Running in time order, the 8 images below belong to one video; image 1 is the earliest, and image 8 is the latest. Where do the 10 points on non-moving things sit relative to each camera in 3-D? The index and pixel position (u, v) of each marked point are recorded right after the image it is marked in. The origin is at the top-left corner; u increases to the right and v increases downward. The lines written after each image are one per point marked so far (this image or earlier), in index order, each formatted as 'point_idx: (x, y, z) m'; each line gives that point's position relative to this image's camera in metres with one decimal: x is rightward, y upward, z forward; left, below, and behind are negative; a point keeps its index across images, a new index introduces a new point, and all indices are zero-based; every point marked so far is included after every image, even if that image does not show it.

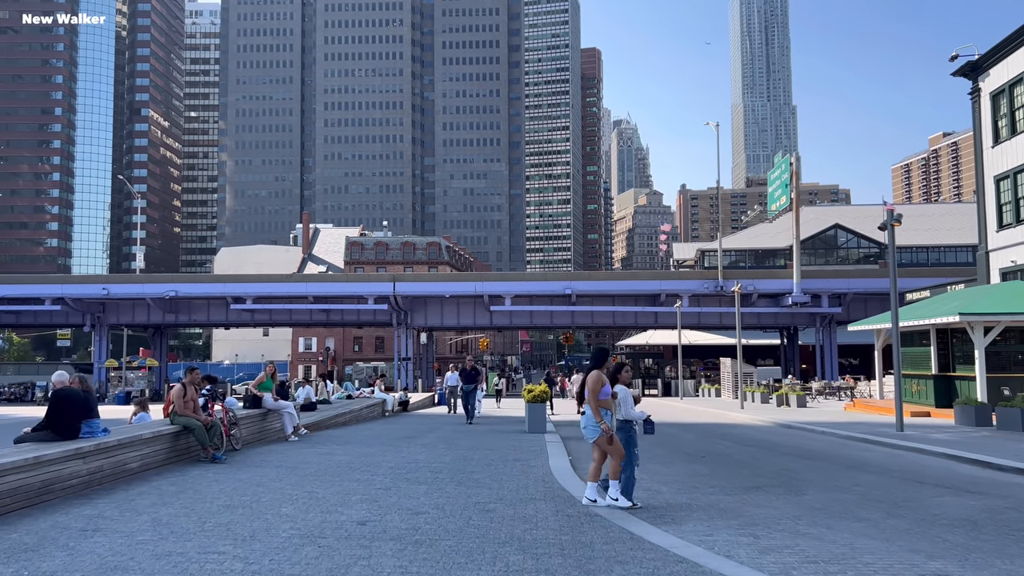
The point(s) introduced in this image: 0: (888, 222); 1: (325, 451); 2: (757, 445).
0: (+9.0, +1.6, +19.1) m
1: (-2.9, -2.5, +12.3) m
2: (+4.6, -2.9, +15.1) m
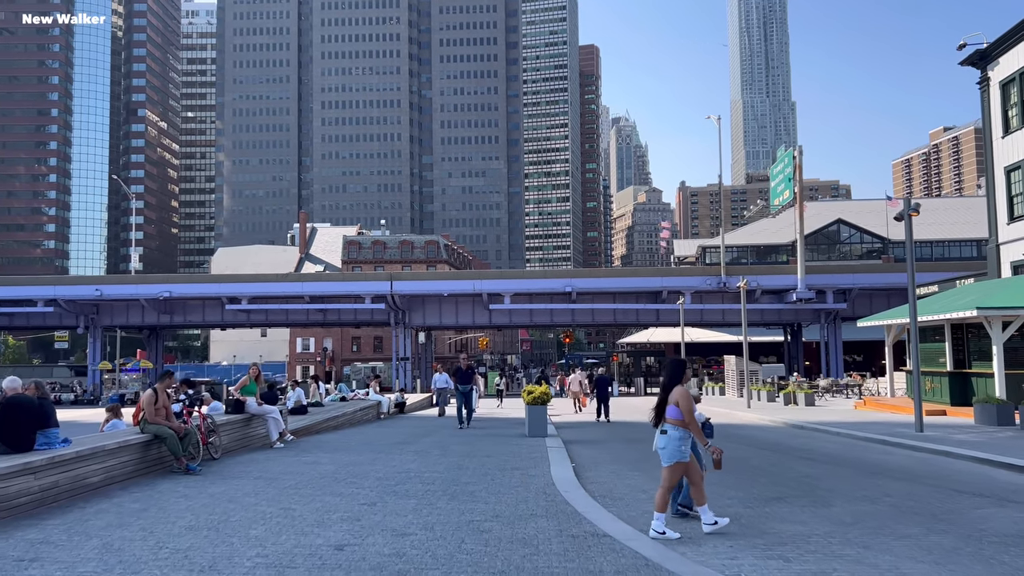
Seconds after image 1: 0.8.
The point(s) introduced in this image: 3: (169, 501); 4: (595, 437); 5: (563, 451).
0: (+9.0, +1.7, +18.3) m
1: (-2.9, -2.5, +11.5) m
2: (+4.6, -2.8, +14.3) m
3: (-3.5, -2.1, +8.0) m
4: (+1.7, -3.1, +16.8) m
5: (+0.8, -2.6, +12.6) m
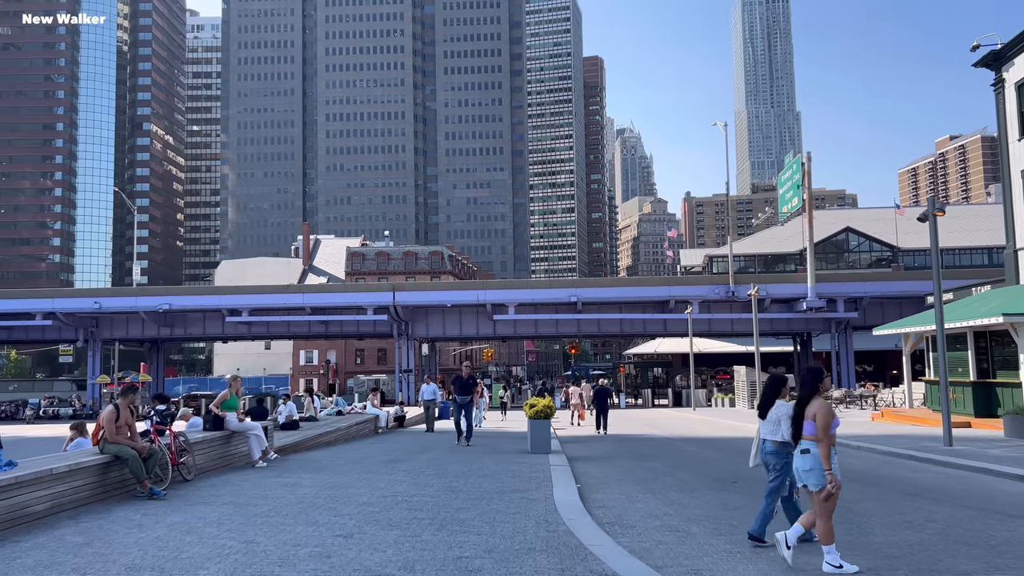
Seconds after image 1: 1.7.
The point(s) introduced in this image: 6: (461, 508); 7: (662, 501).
0: (+9.0, +1.6, +17.3) m
1: (-2.9, -2.5, +10.5) m
2: (+4.6, -2.9, +13.3) m
3: (-3.5, -2.2, +7.1) m
4: (+1.8, -3.3, +15.8) m
5: (+0.8, -2.6, +11.6) m
6: (-0.5, -2.3, +8.3) m
7: (+1.8, -2.5, +9.4) m
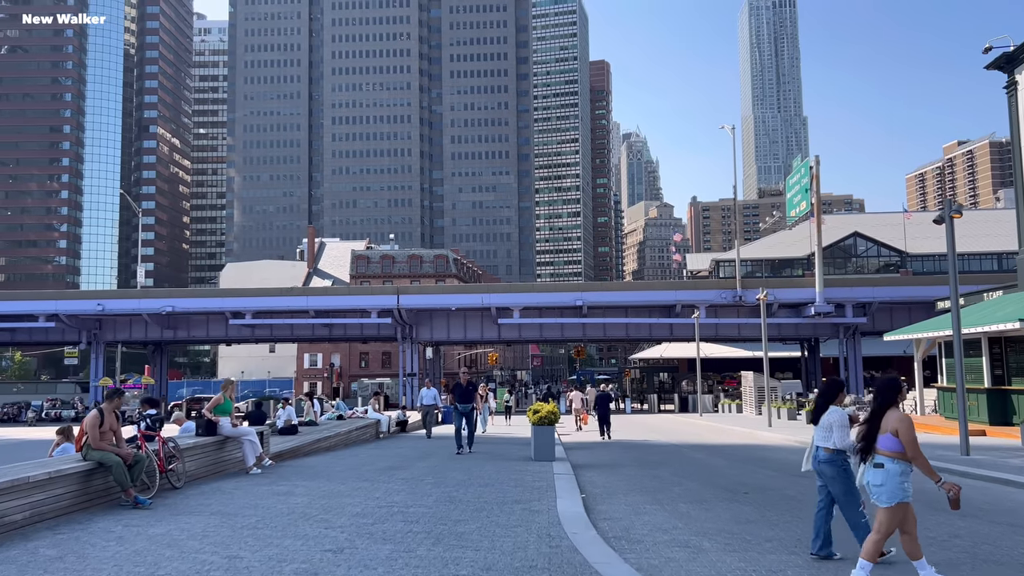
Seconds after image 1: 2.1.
0: (+9.1, +1.5, +16.8) m
1: (-2.9, -2.5, +10.1) m
2: (+4.6, -3.0, +12.8) m
3: (-3.5, -2.2, +6.7) m
4: (+1.8, -3.3, +15.3) m
5: (+0.8, -2.7, +11.2) m
6: (-0.5, -2.3, +7.9) m
7: (+1.8, -2.5, +8.9) m
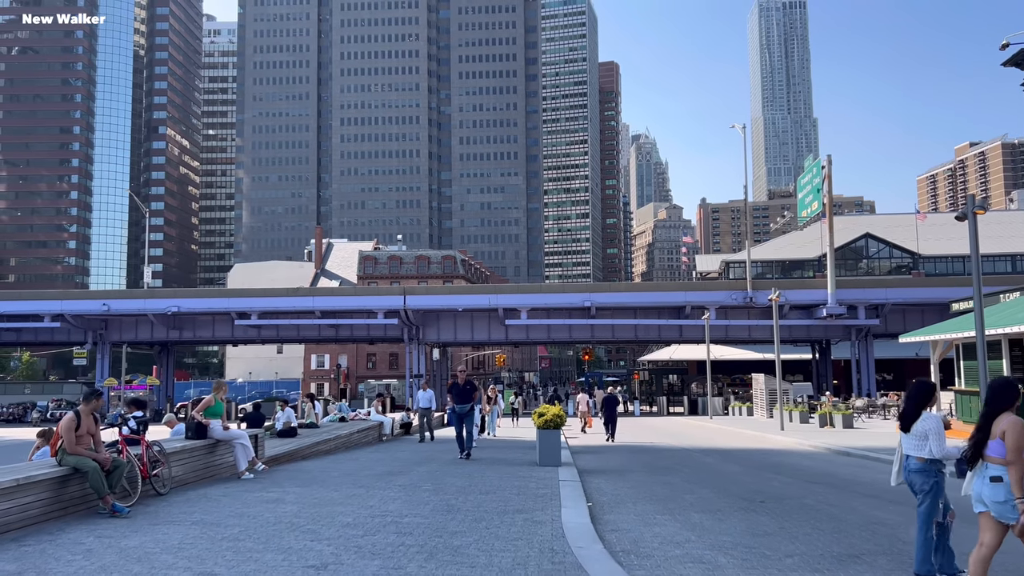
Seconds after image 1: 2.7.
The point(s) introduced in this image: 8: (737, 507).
0: (+9.2, +1.5, +16.2) m
1: (-2.9, -2.5, +9.6) m
2: (+4.7, -2.9, +12.2) m
3: (-3.5, -2.1, +6.2) m
4: (+1.9, -3.3, +14.8) m
5: (+0.8, -2.6, +10.7) m
6: (-0.5, -2.2, +7.4) m
7: (+1.8, -2.5, +8.4) m
8: (+2.7, -2.6, +9.5) m
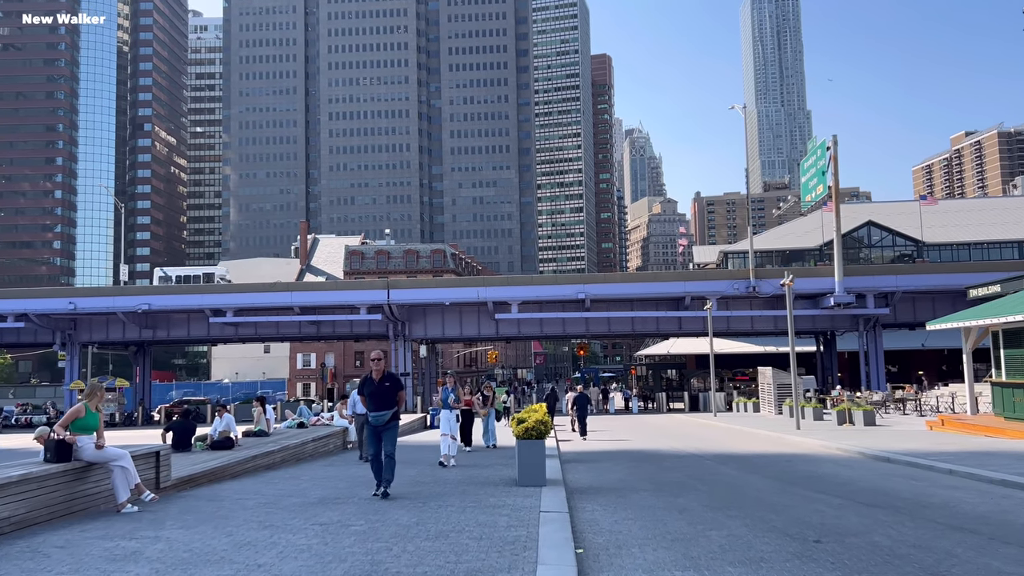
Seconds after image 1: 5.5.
0: (+8.7, +2.0, +13.5) m
1: (-3.2, -2.2, +6.8) m
2: (+4.3, -2.5, +9.5) m
3: (-3.8, -1.8, +3.4) m
4: (+1.5, -2.9, +12.0) m
5: (+0.5, -2.3, +7.9) m
6: (-0.9, -1.9, +4.6) m
7: (+1.5, -2.1, +5.6) m
8: (+2.3, -2.2, +6.7) m
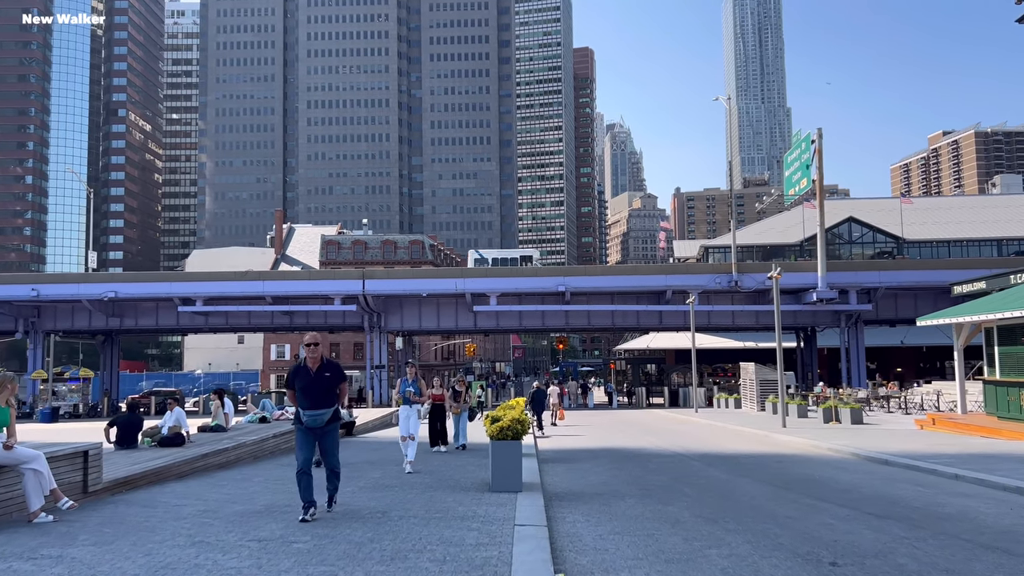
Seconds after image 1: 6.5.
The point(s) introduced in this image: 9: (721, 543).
0: (+8.4, +2.1, +12.7) m
1: (-3.4, -2.0, +5.7) m
2: (+4.0, -2.4, +8.6) m
3: (-4.0, -1.7, +2.3) m
4: (+1.1, -2.7, +11.1) m
5: (+0.2, -2.1, +6.9) m
6: (-1.0, -1.8, +3.6) m
7: (+1.3, -2.0, +4.7) m
8: (+2.1, -2.1, +5.8) m
9: (+1.8, -2.2, +7.0) m
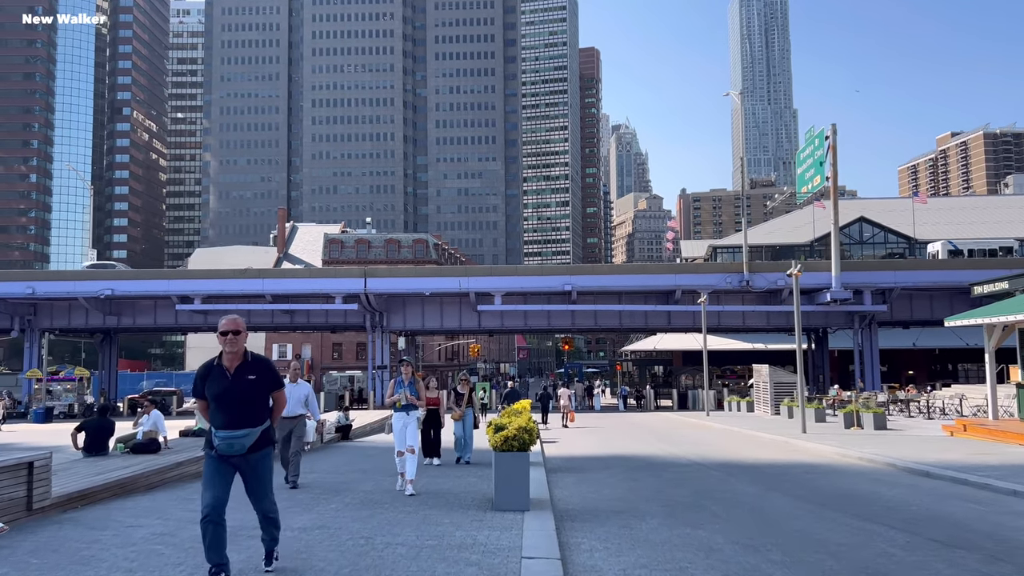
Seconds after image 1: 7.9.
0: (+8.5, +2.2, +11.5) m
1: (-3.4, -1.9, +4.6) m
2: (+4.1, -2.3, +7.4) m
3: (-4.0, -1.5, +1.1) m
4: (+1.2, -2.6, +9.9) m
5: (+0.3, -2.0, +5.7) m
6: (-1.0, -1.7, +2.4) m
7: (+1.3, -1.9, +3.5) m
8: (+2.1, -2.0, +4.6) m
9: (+1.9, -2.1, +5.9) m
